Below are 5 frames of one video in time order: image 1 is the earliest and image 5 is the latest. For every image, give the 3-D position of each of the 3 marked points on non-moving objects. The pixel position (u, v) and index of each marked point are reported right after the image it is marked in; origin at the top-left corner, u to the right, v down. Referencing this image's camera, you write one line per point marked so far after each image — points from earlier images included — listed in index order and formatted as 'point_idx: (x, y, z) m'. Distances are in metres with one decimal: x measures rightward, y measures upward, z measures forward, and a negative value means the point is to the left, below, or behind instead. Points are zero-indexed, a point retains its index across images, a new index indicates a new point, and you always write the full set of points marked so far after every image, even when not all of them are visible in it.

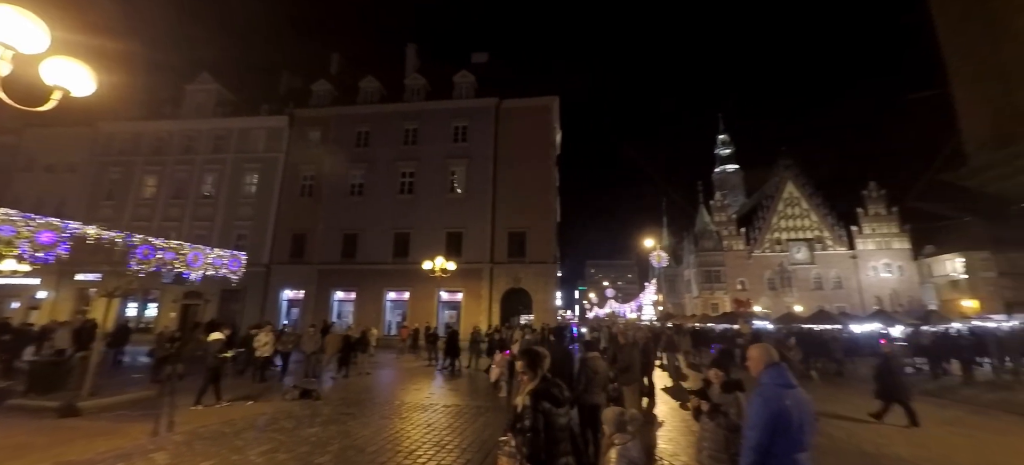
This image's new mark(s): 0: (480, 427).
0: (-1.6, -9.2, +19.1) m
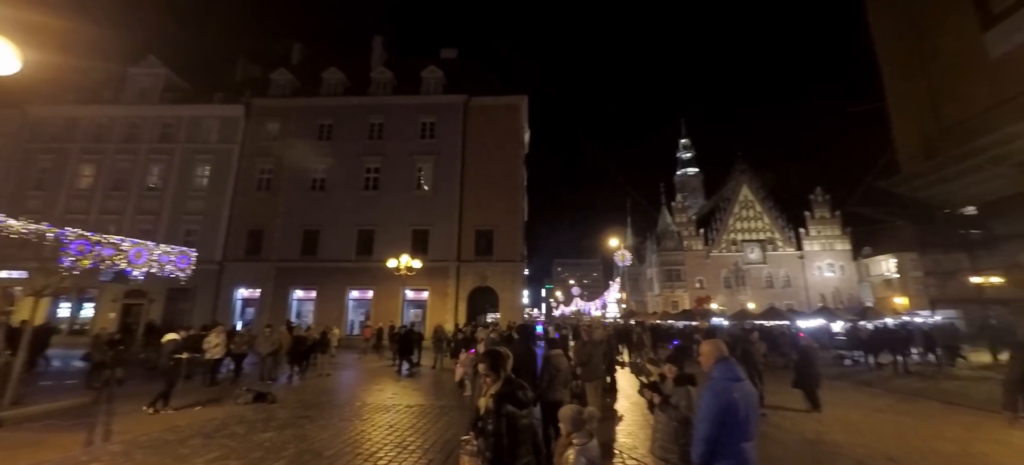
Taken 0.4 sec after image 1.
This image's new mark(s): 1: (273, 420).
0: (-3.2, -9.1, +18.9) m
1: (-11.7, -9.2, +19.7) m
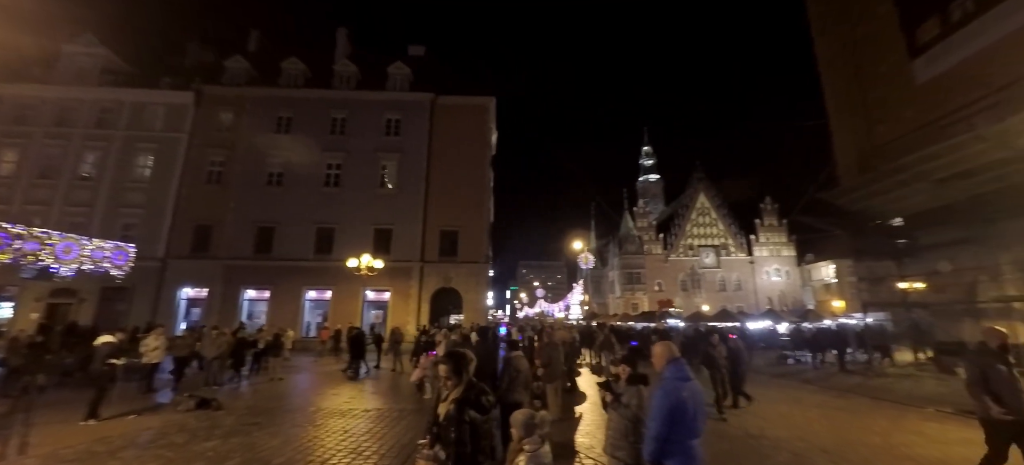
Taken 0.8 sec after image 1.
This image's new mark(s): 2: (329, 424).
0: (-5.0, -9.1, +18.5) m
1: (-13.5, -9.0, +18.6) m
2: (-8.8, -9.2, +19.4) m
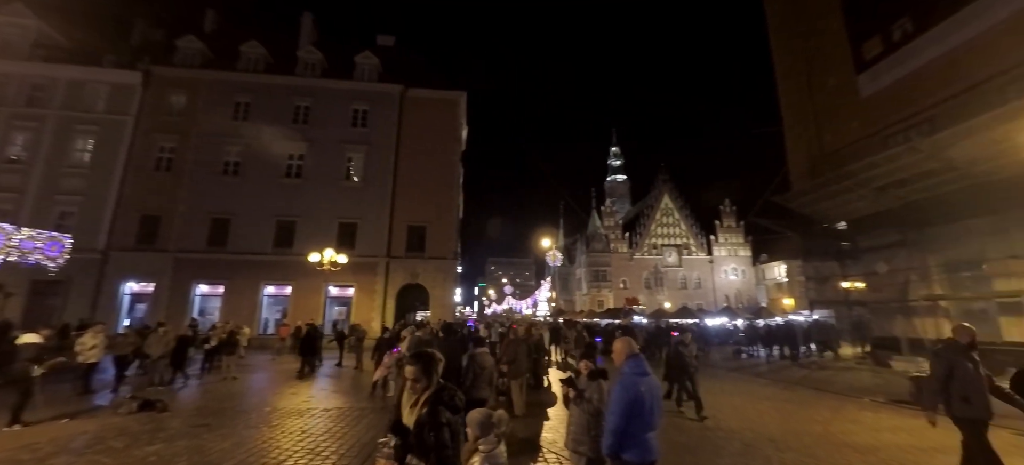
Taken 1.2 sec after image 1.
0: (-6.6, -8.8, +18.1) m
1: (-15.1, -8.6, +17.5) m
2: (-10.5, -8.9, +18.7) m
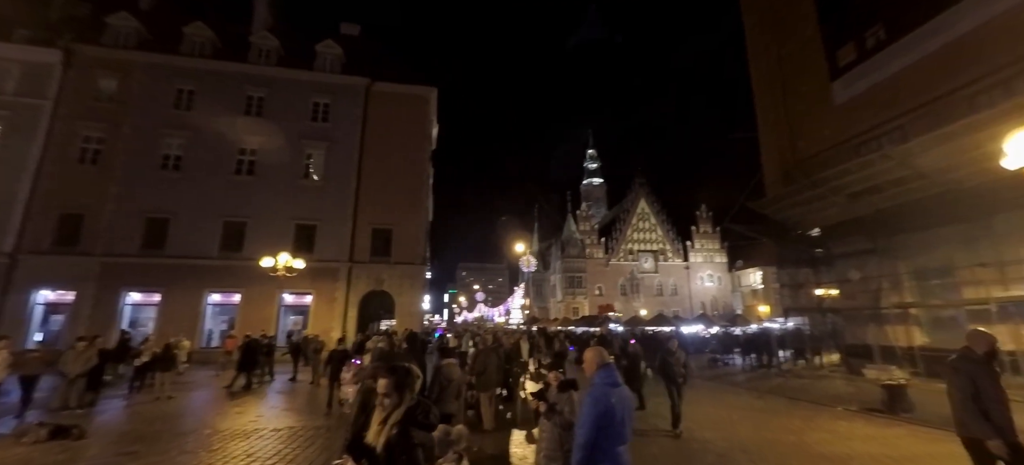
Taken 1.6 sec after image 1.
0: (-8.0, -8.9, +14.8) m
1: (-16.4, -8.6, +13.7) m
2: (-11.8, -8.9, +15.2) m
